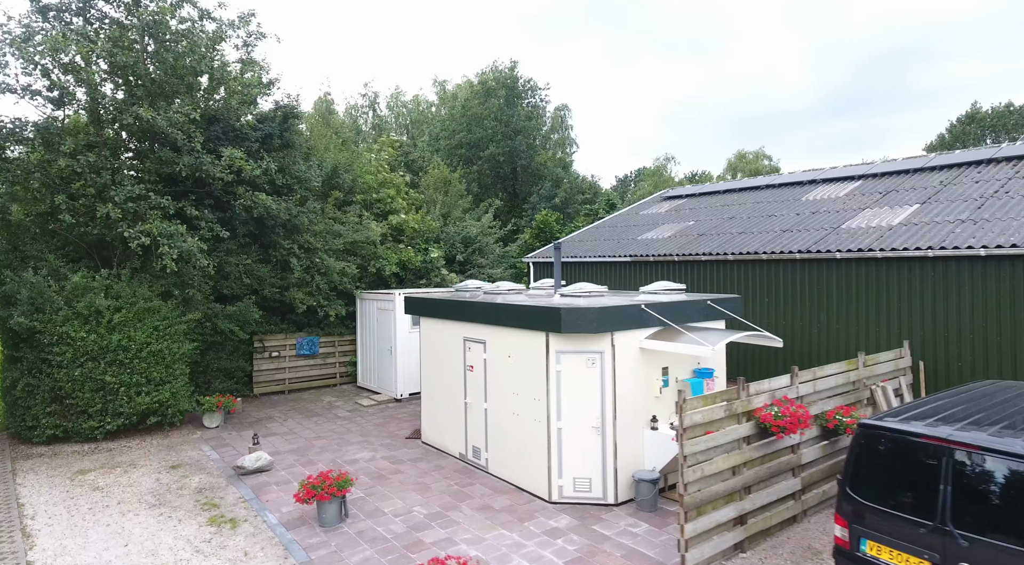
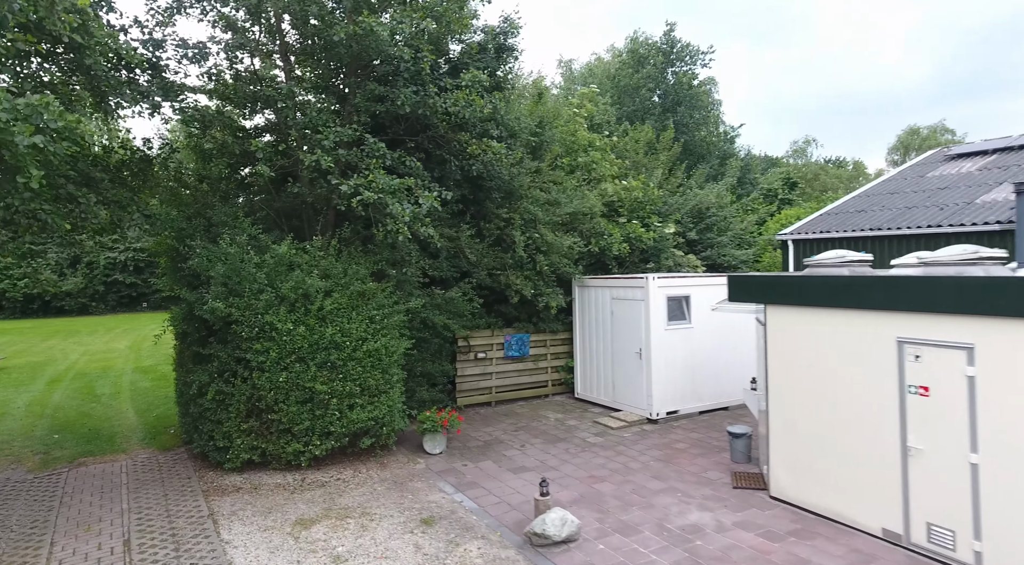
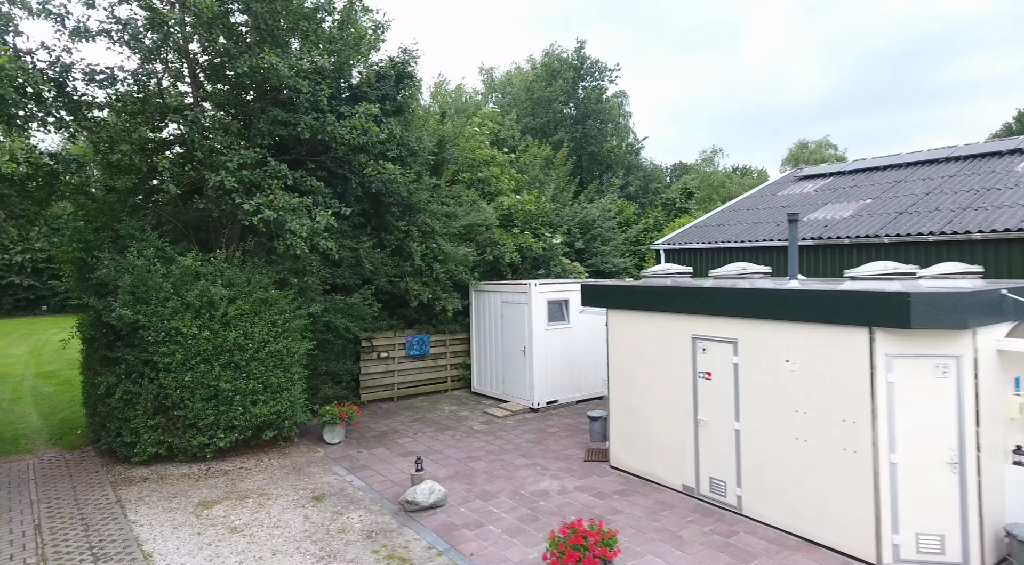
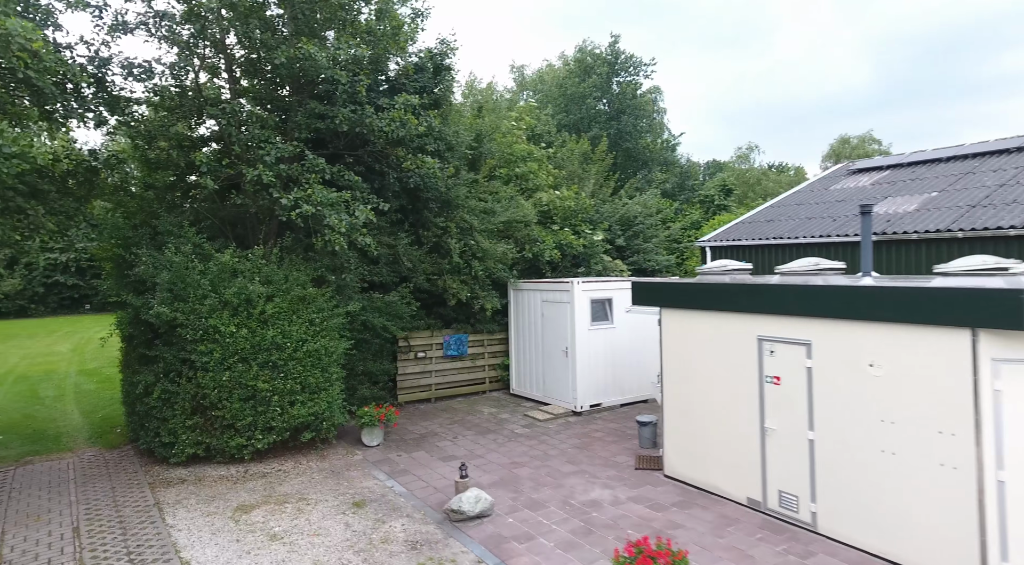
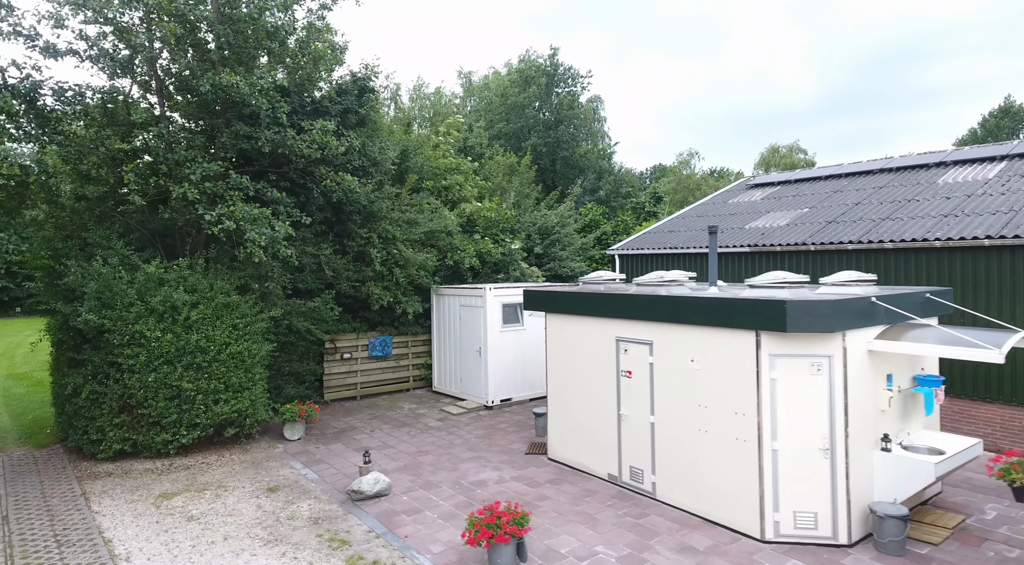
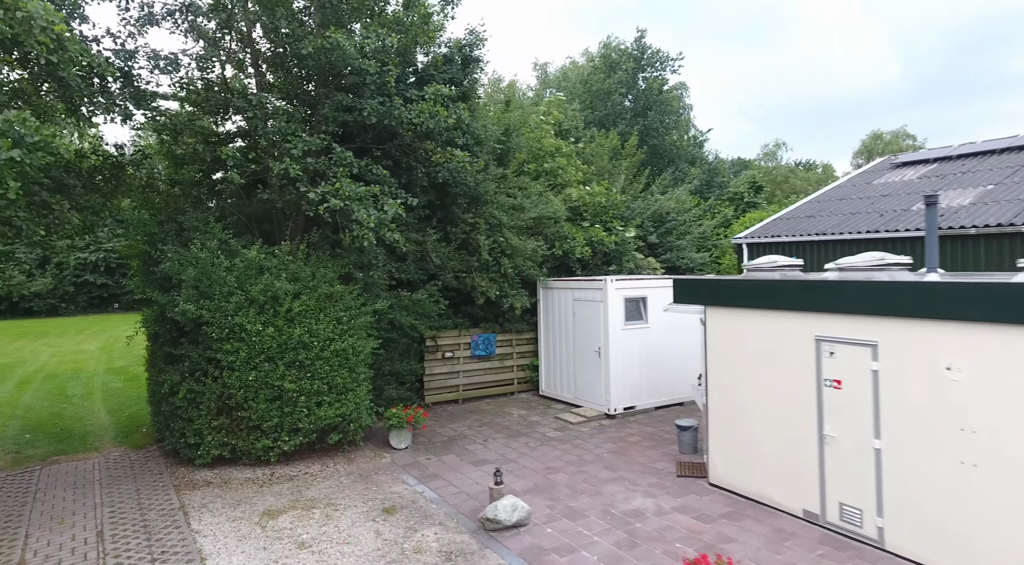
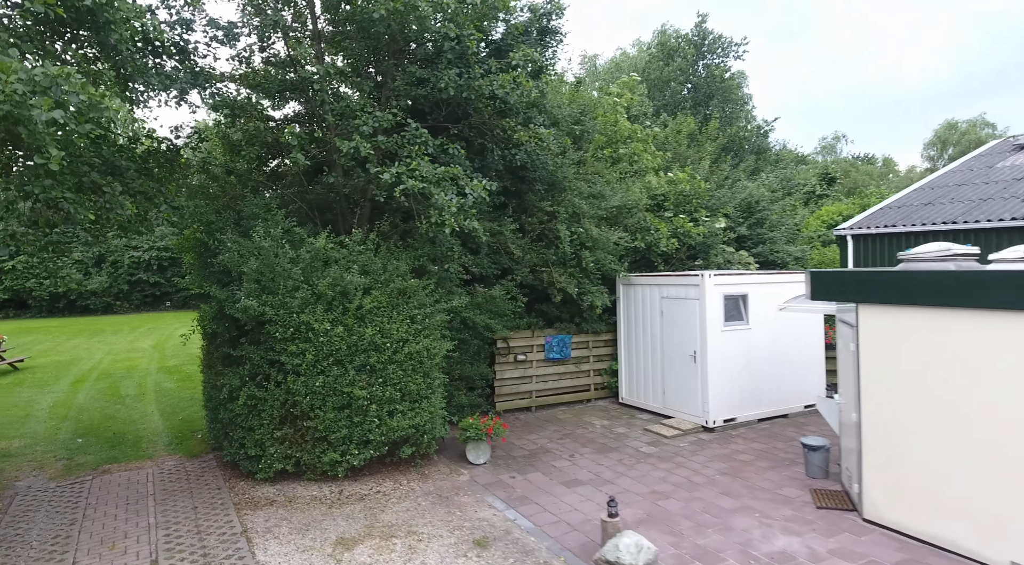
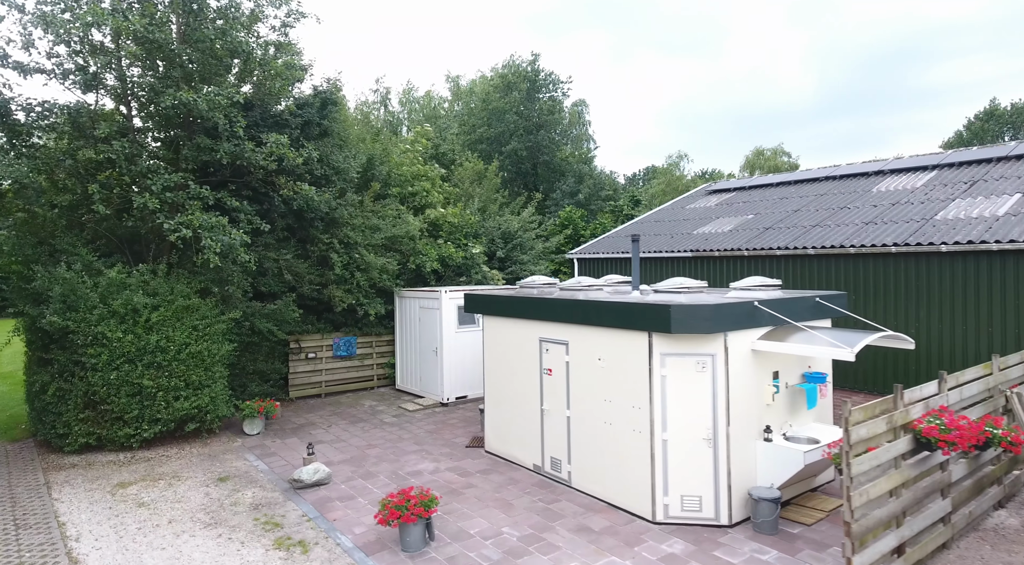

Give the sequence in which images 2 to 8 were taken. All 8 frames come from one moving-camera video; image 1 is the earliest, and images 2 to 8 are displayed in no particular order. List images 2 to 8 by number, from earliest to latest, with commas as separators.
8, 5, 3, 4, 6, 2, 7
